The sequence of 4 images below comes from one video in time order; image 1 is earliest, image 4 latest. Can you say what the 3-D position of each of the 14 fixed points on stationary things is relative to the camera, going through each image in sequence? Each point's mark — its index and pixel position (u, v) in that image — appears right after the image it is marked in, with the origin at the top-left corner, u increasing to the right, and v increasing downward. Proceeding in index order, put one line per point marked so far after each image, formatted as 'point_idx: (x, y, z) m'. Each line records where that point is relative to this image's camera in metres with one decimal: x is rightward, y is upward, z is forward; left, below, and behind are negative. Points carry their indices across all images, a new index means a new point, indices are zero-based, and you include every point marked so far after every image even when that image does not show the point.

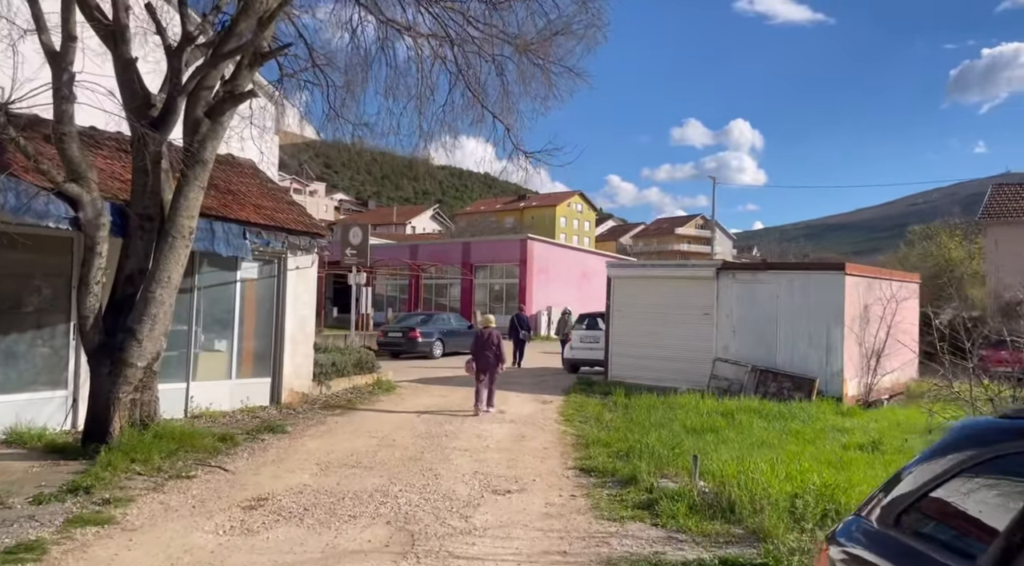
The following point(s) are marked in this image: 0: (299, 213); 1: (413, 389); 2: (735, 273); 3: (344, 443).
0: (-3.4, +1.1, +12.4) m
1: (-2.0, -2.1, +15.3) m
2: (+4.7, +0.2, +15.9) m
3: (-2.1, -2.0, +9.4) m
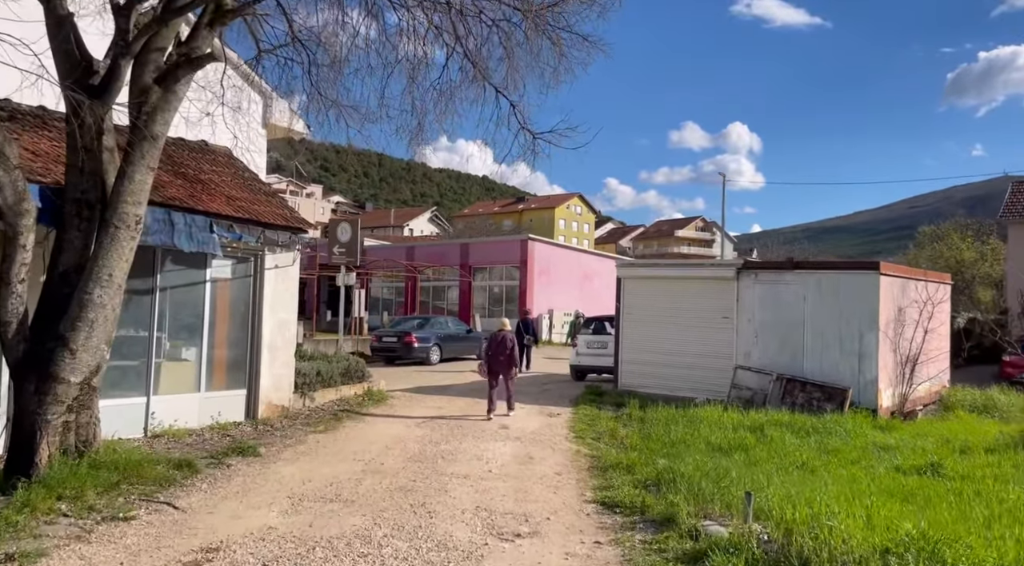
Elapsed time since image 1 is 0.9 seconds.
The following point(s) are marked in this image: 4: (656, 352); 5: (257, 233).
0: (-3.4, +1.1, +11.1) m
1: (-1.9, -2.2, +14.1) m
2: (+4.7, +0.2, +14.7) m
3: (-2.0, -2.0, +8.1) m
4: (+3.0, -1.4, +15.6) m
5: (-3.3, +0.7, +10.0) m
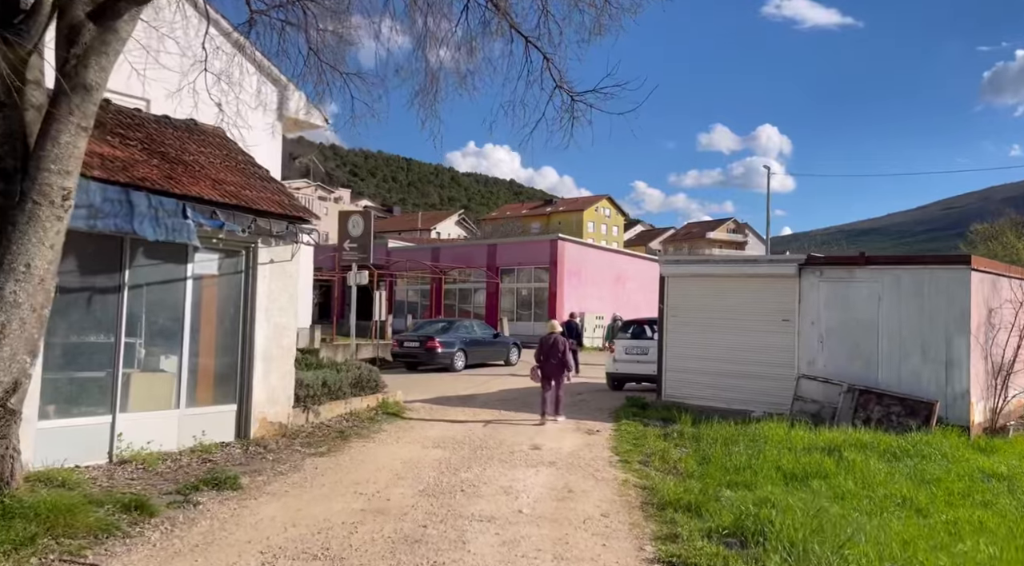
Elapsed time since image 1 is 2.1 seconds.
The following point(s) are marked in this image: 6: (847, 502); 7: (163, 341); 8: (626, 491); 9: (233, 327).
0: (-3.0, +1.2, +9.7) m
1: (-1.4, -2.1, +12.5) m
2: (+5.2, +0.2, +12.9) m
3: (-1.7, -1.9, +6.6) m
4: (+3.5, -1.4, +13.9) m
5: (-3.0, +0.7, +8.5) m
6: (+3.2, -2.1, +7.3) m
7: (-3.8, -0.6, +8.3) m
8: (+1.1, -2.1, +7.6) m
9: (-3.3, -0.5, +9.0) m
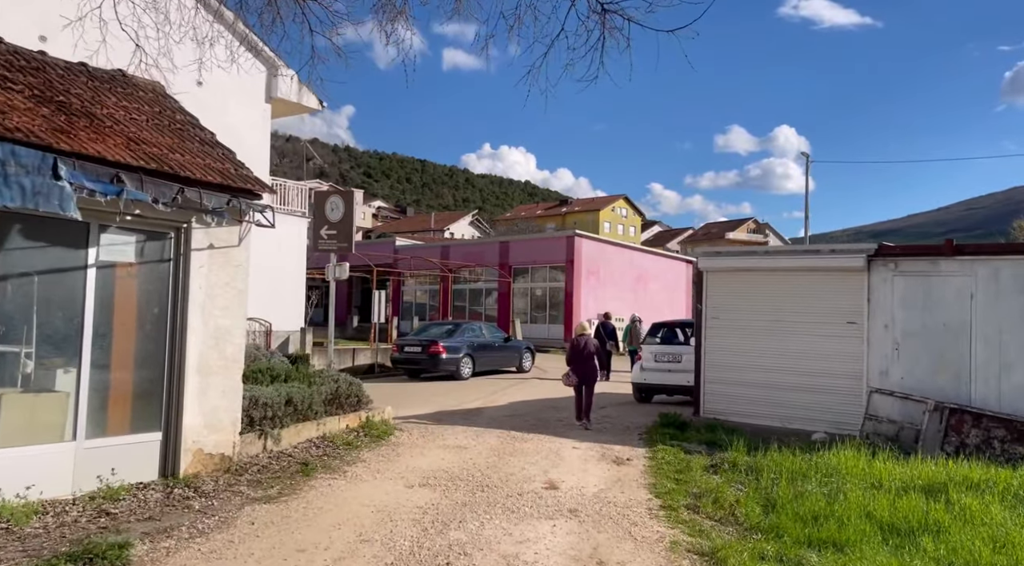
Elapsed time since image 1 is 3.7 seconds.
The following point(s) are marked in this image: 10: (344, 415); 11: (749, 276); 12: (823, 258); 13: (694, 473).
0: (-2.9, +1.2, +7.6) m
1: (-1.3, -2.1, +10.4) m
2: (+5.4, +0.3, +10.7) m
3: (-1.7, -1.8, +4.4) m
4: (+3.7, -1.3, +11.7) m
5: (-2.9, +0.8, +6.4) m
6: (+3.3, -2.0, +5.1) m
7: (-3.7, -0.5, +6.2) m
8: (+1.2, -2.0, +5.5) m
9: (-3.2, -0.4, +6.9) m
10: (-2.2, -1.7, +9.8) m
11: (+3.7, +0.1, +11.8) m
12: (+4.5, +0.4, +11.1) m
13: (+2.0, -2.1, +8.4) m
